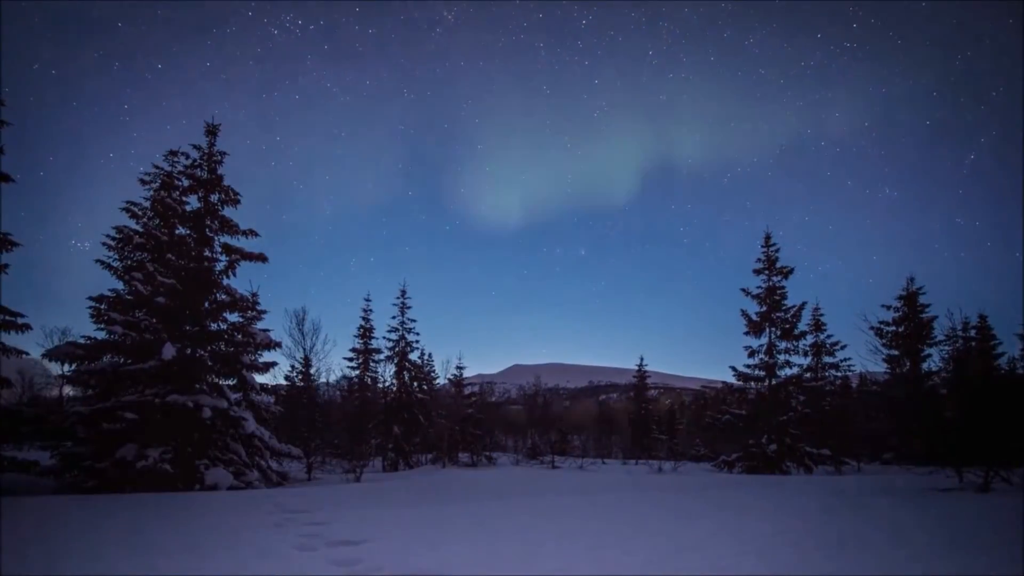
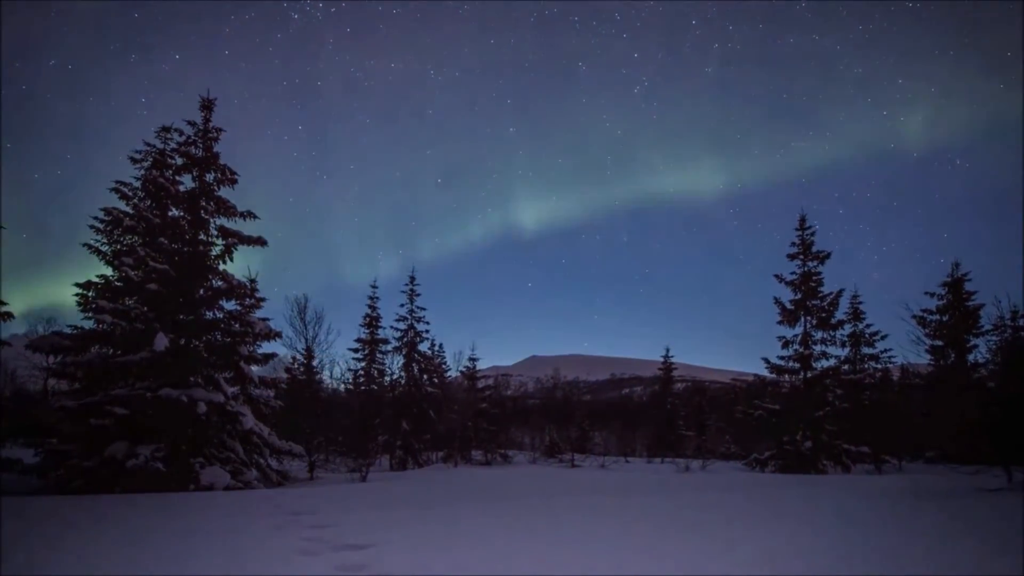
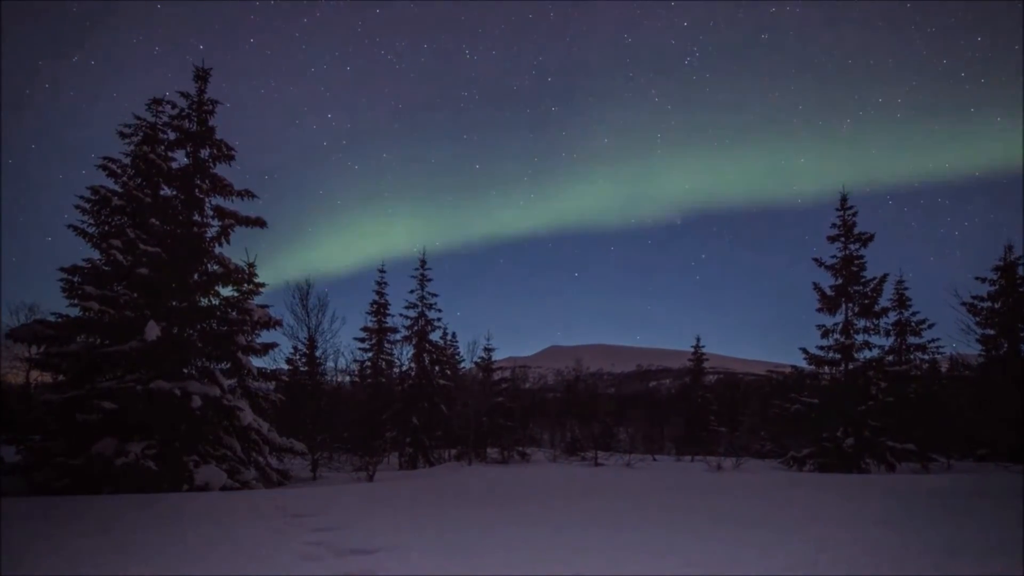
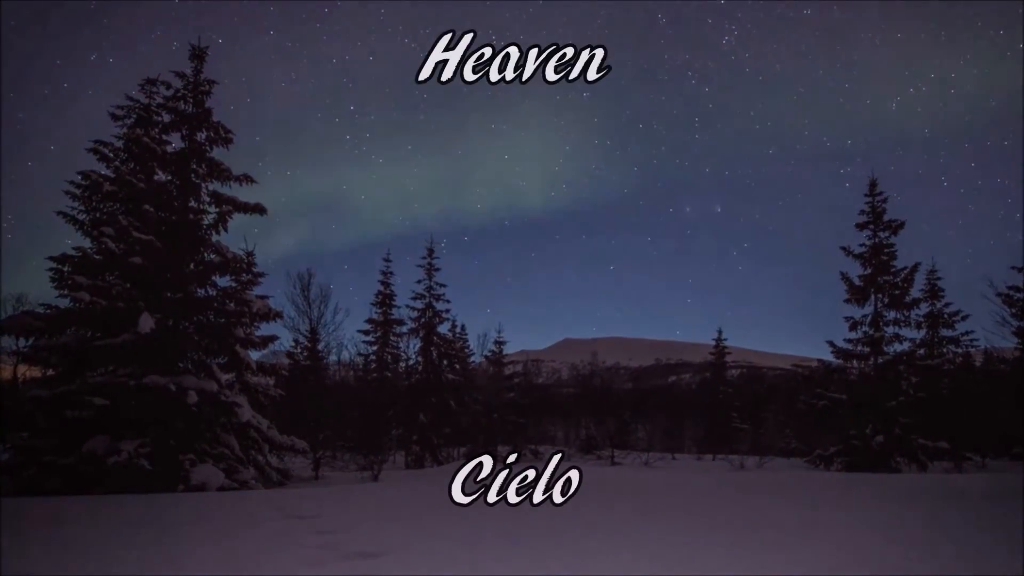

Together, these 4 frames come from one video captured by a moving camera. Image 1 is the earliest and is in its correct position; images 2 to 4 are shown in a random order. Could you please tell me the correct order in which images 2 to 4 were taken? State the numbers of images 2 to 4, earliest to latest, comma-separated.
2, 3, 4
